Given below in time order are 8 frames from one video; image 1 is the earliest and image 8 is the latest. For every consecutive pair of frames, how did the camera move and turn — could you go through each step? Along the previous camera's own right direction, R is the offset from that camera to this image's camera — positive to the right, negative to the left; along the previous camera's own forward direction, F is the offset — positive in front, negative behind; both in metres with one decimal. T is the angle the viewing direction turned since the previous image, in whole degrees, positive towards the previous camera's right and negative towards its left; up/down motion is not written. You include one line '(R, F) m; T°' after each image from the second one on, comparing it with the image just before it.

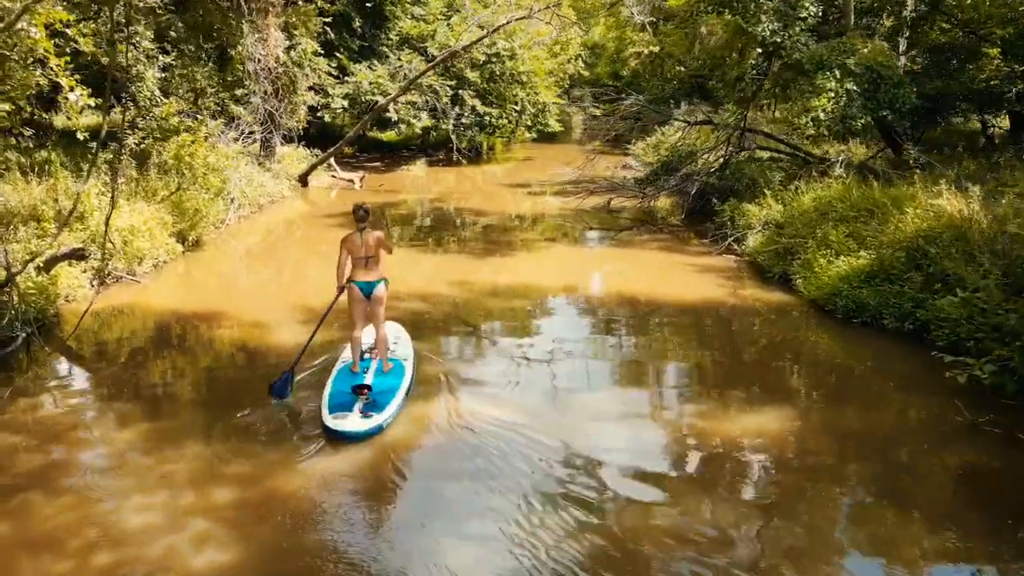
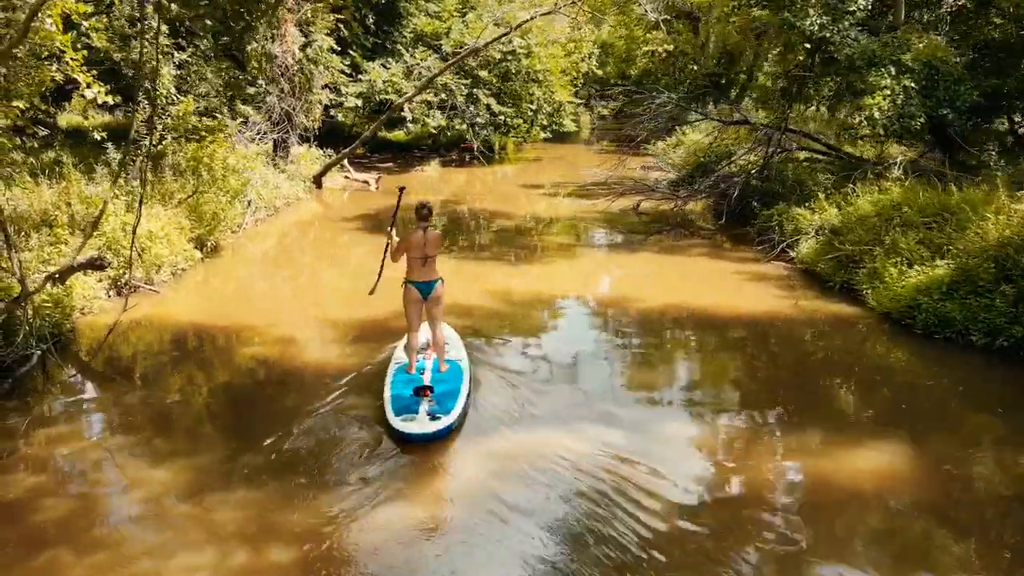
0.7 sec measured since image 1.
(-0.5, +0.6) m; 0°
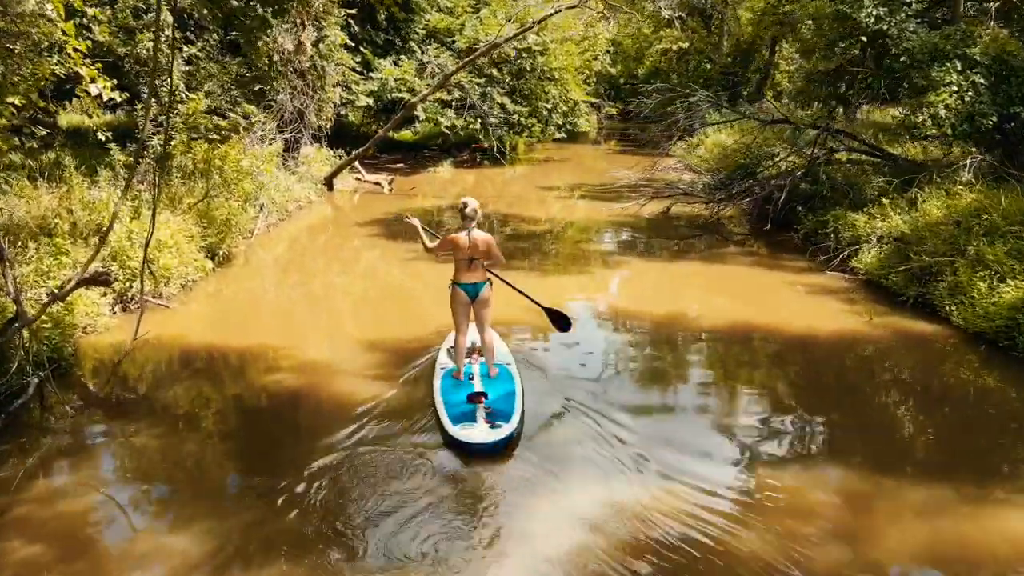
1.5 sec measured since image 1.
(-0.5, +0.8) m; 0°
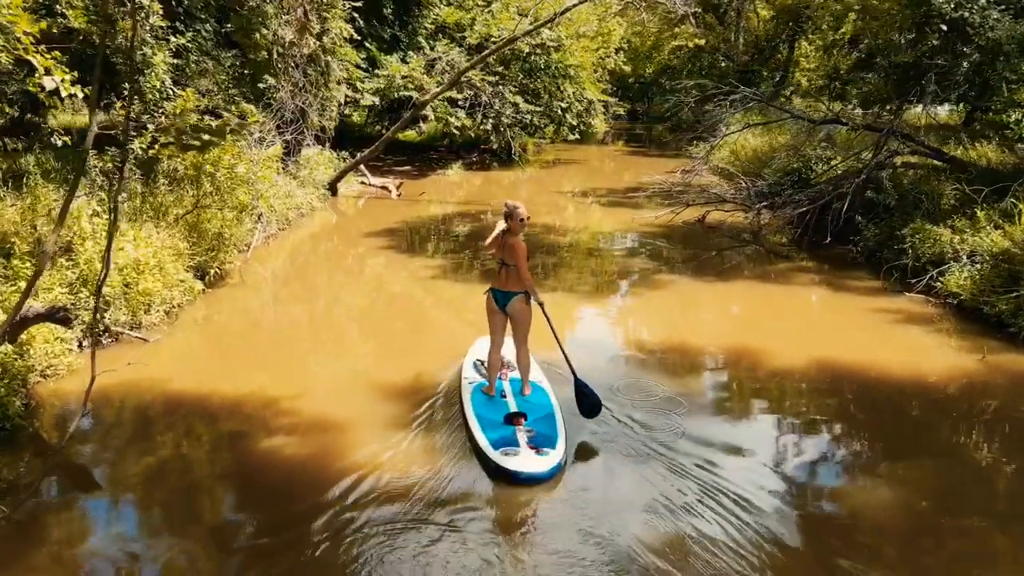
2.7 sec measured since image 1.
(-0.4, +1.3) m; 0°
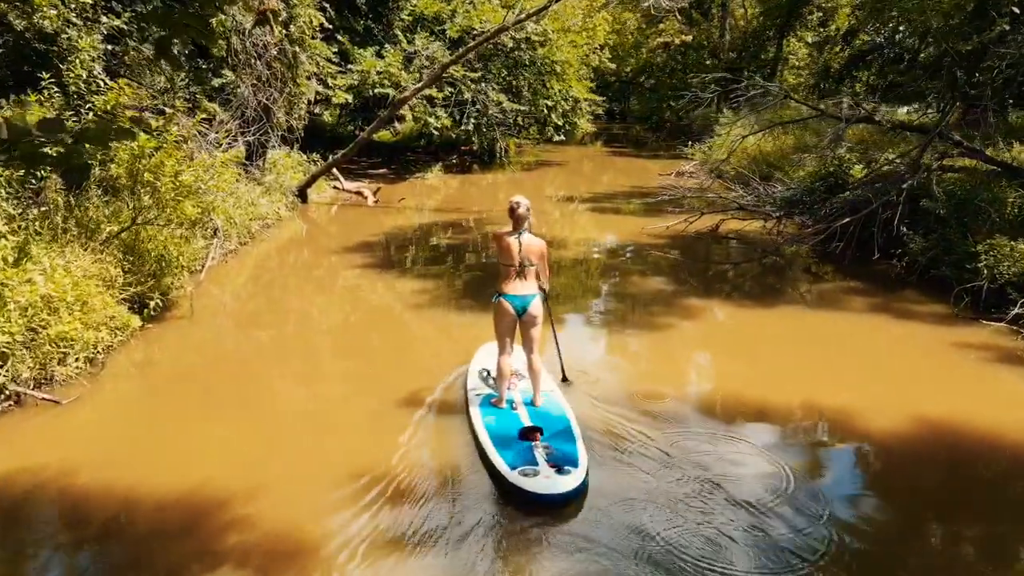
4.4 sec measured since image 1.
(-0.3, +1.5) m; +2°
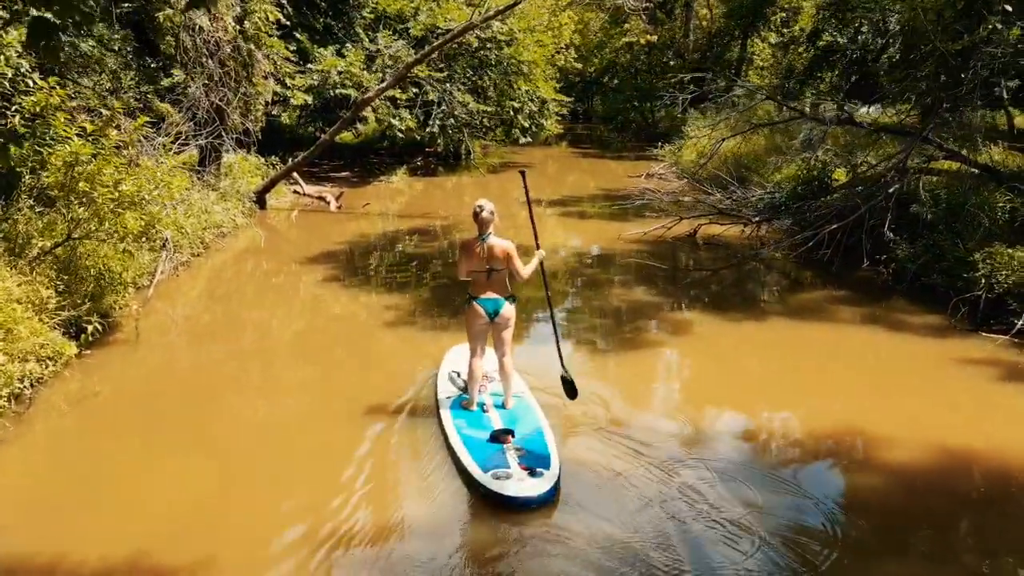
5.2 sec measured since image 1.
(-0.1, +0.6) m; +3°
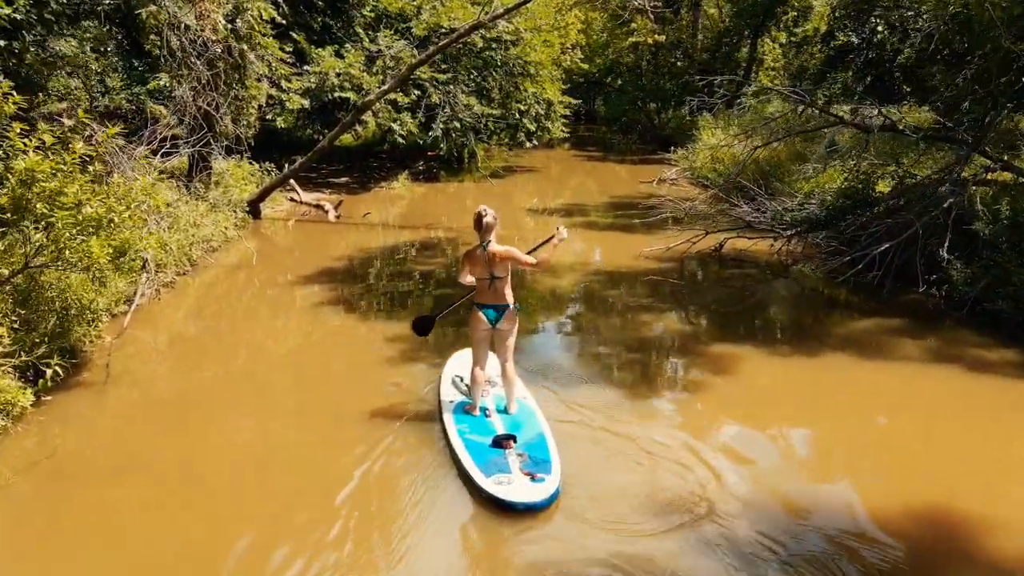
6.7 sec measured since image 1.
(-0.2, +0.9) m; 0°
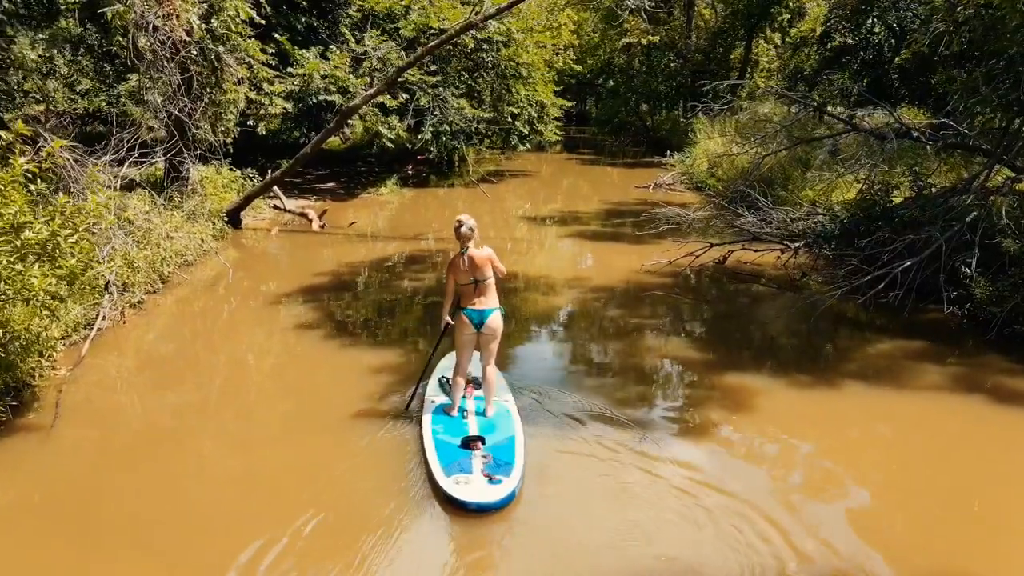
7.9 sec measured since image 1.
(0.0, +0.6) m; +1°
